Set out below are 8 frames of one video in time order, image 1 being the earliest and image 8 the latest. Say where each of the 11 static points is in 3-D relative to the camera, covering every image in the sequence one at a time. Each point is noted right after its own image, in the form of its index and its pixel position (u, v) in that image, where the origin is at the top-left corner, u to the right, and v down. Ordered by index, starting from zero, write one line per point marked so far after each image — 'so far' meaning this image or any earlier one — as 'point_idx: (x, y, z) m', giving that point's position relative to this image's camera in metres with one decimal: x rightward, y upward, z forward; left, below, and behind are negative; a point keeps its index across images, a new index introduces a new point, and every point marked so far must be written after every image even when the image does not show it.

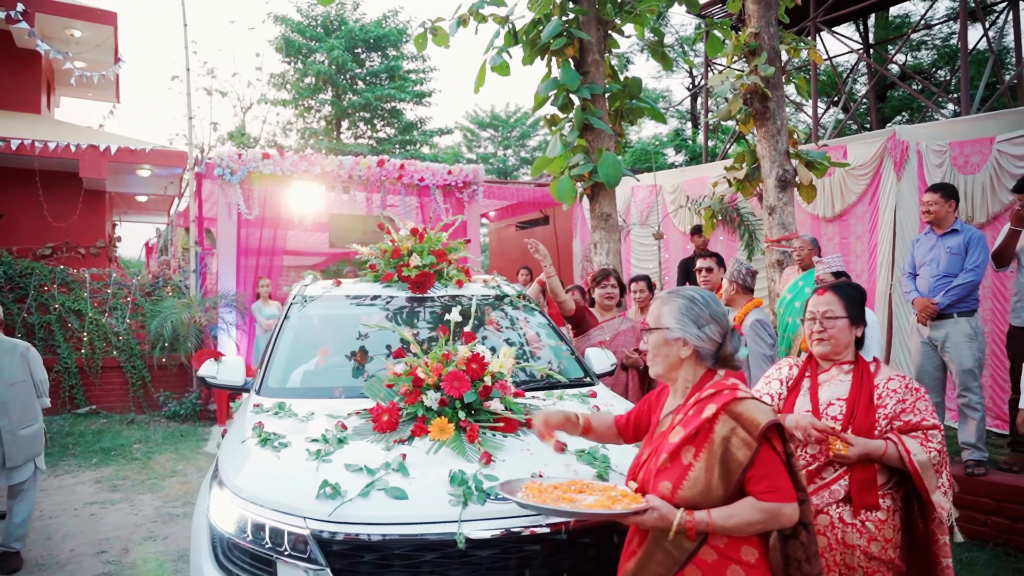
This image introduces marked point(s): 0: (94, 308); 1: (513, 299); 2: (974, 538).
0: (-5.1, -0.3, +8.4) m
1: (0.0, 0.0, +4.0) m
2: (+2.8, -1.5, +4.1) m
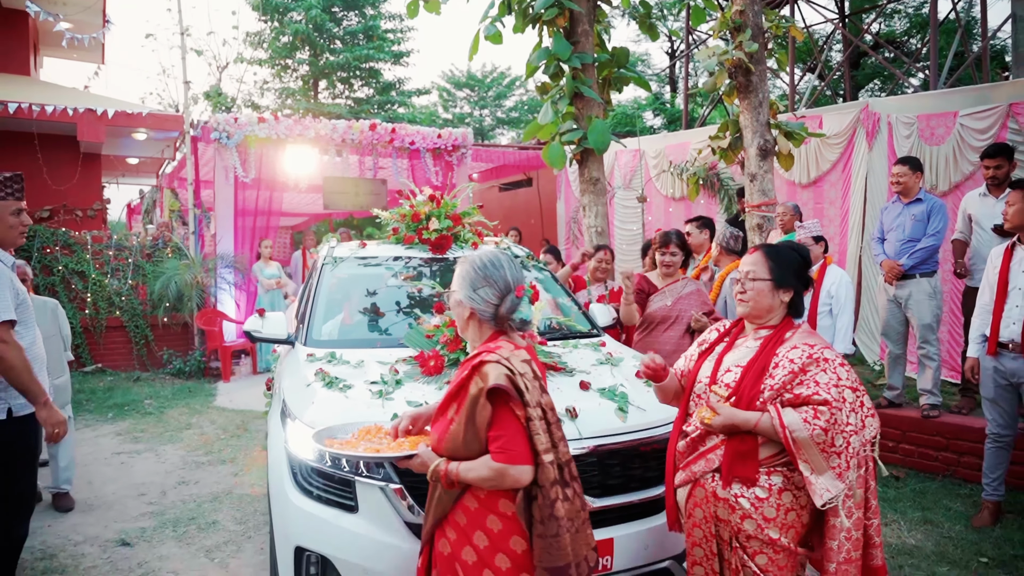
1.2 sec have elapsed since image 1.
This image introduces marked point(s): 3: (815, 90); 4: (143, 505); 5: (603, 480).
0: (-5.2, +0.2, +8.6) m
1: (+0.1, +0.2, +4.4) m
2: (+2.8, -1.2, +4.7) m
3: (+6.3, +4.1, +14.2) m
4: (-2.6, -1.5, +4.8) m
5: (+0.3, -0.7, +2.6) m
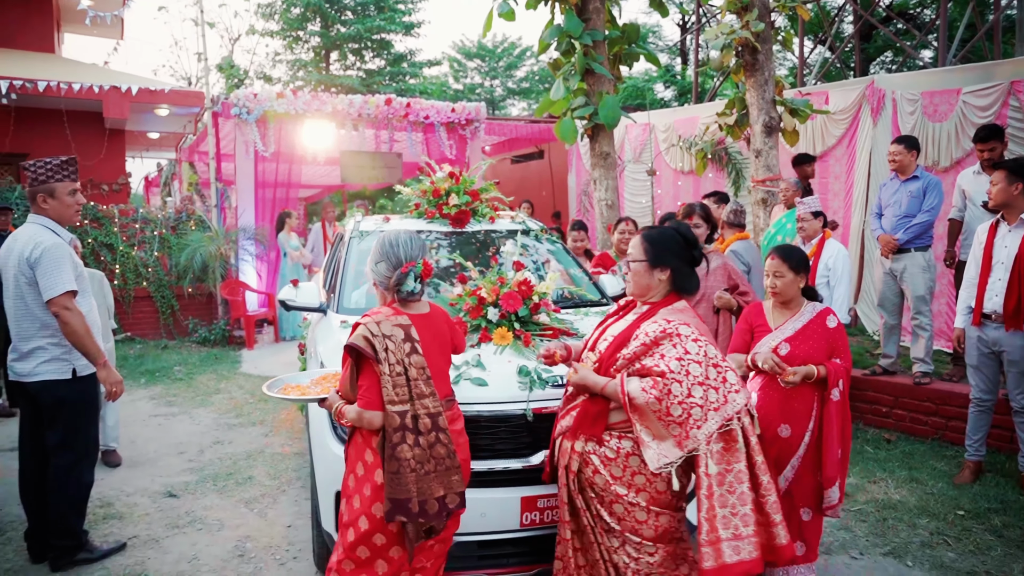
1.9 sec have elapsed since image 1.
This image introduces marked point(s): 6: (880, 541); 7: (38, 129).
0: (-5.1, +0.6, +9.0) m
1: (+0.2, +0.4, +4.7) m
2: (+2.9, -1.1, +5.0) m
3: (+6.5, +4.7, +14.2) m
4: (-2.5, -1.3, +5.2) m
5: (+0.4, -0.6, +2.9) m
6: (+1.9, -1.3, +3.6) m
7: (-6.7, +2.3, +9.7) m
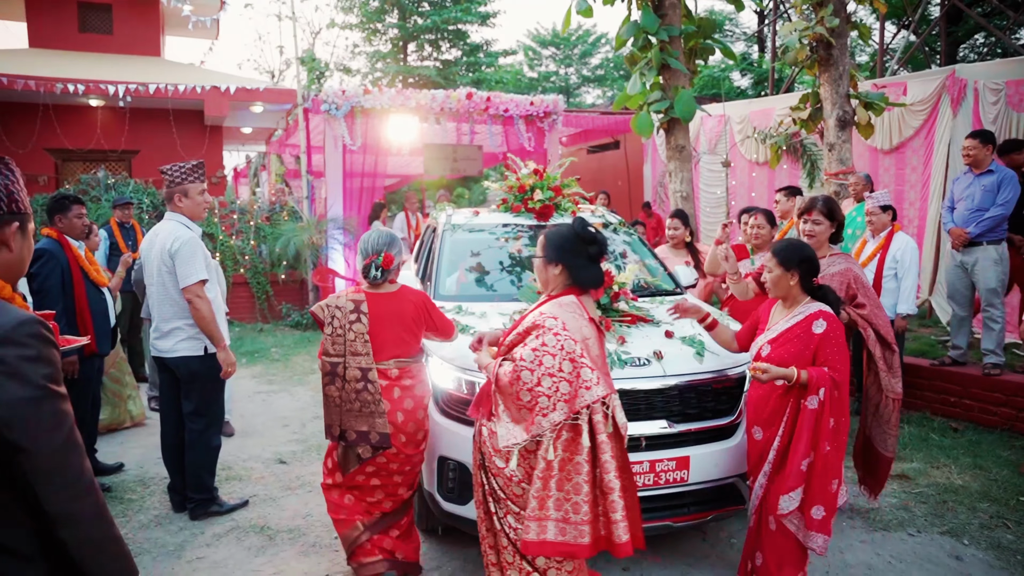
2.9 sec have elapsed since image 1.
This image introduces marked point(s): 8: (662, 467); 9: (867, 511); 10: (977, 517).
0: (-4.1, +0.8, +9.7) m
1: (+0.8, +0.5, +5.0) m
2: (+3.5, -1.0, +5.0) m
3: (+8.0, +4.9, +13.8) m
4: (-1.9, -1.2, +5.8) m
5: (+0.8, -0.6, +3.2) m
6: (+2.4, -1.3, +3.8) m
7: (-5.6, +2.5, +10.6) m
8: (+0.7, -0.8, +3.1) m
9: (+2.1, -1.3, +4.0) m
10: (+2.6, -1.3, +3.8) m
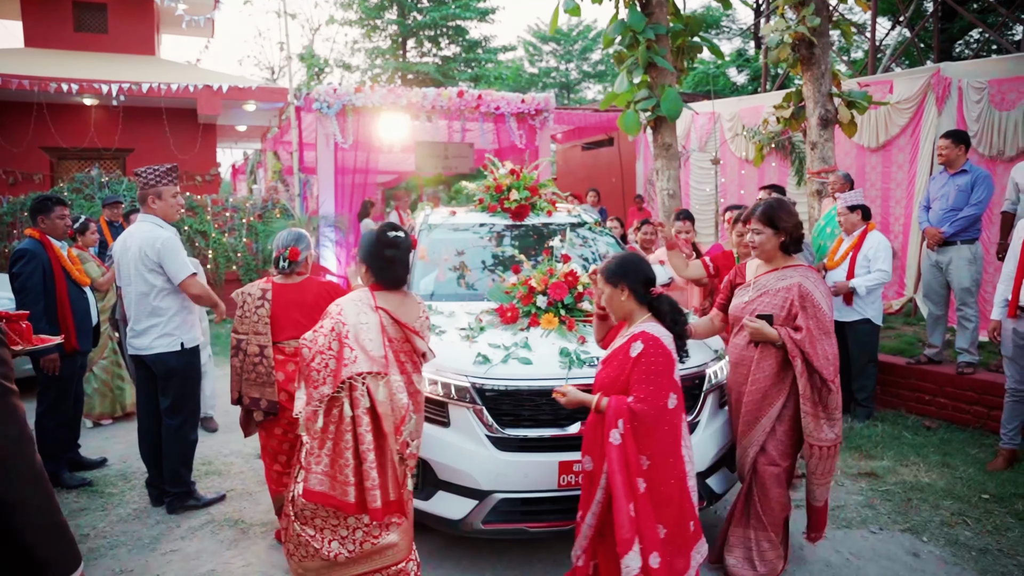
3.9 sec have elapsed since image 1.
0: (-4.2, +0.8, +9.8) m
1: (+0.6, +0.5, +5.1) m
2: (+3.3, -1.0, +5.1) m
3: (+7.8, +4.9, +13.8) m
4: (-2.0, -1.2, +5.9) m
5: (+0.6, -0.6, +3.3) m
6: (+2.2, -1.3, +3.8) m
7: (-5.8, +2.6, +10.7) m
8: (+0.5, -0.8, +3.2) m
9: (+1.9, -1.3, +4.0) m
10: (+2.4, -1.3, +3.8) m
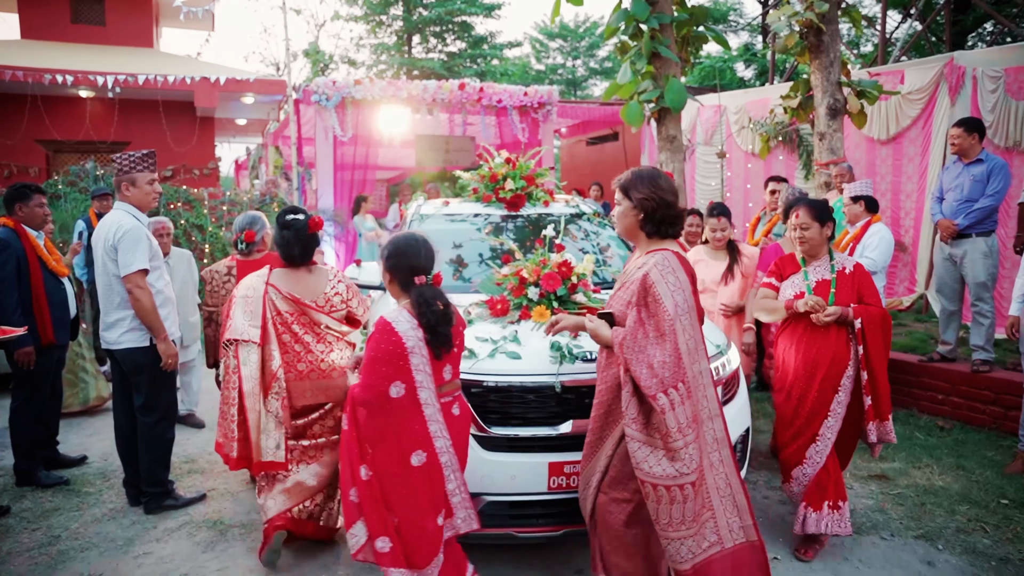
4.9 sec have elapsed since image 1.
0: (-4.2, +0.9, +9.7) m
1: (+0.5, +0.5, +4.9) m
2: (+3.3, -1.0, +4.9) m
3: (+7.9, +5.0, +13.5) m
4: (-2.1, -1.1, +5.7) m
5: (+0.6, -0.5, +3.1) m
6: (+2.1, -1.3, +3.6) m
7: (-5.7, +2.6, +10.5) m
8: (+0.4, -0.8, +3.0) m
9: (+1.8, -1.3, +3.8) m
10: (+2.4, -1.2, +3.6) m
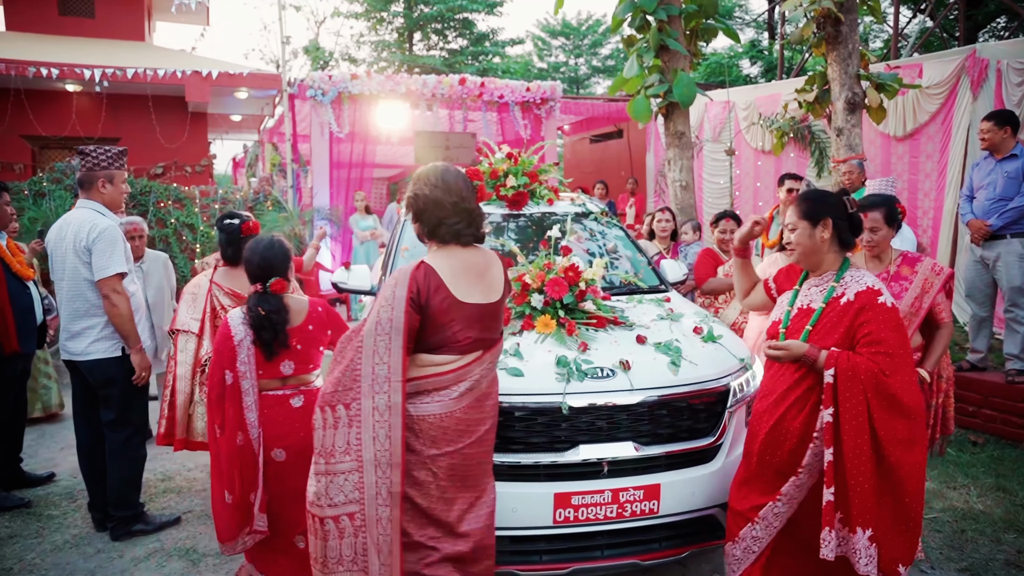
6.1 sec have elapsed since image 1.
0: (-4.2, +0.9, +9.4) m
1: (+0.6, +0.5, +4.5) m
2: (+3.3, -1.0, +4.5) m
3: (+8.0, +4.9, +13.1) m
4: (-2.1, -1.2, +5.4) m
5: (+0.6, -0.6, +2.7) m
6: (+2.1, -1.3, +3.3) m
7: (-5.7, +2.6, +10.2) m
8: (+0.4, -0.8, +2.6) m
9: (+1.8, -1.3, +3.5) m
10: (+2.4, -1.3, +3.3) m
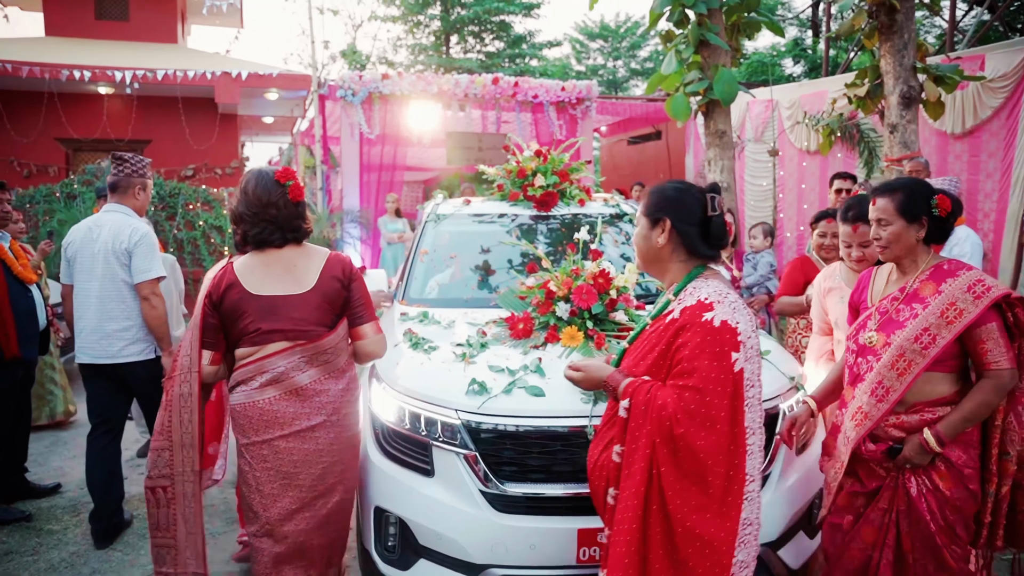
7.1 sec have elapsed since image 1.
0: (-3.8, +0.9, +9.3) m
1: (+0.7, +0.4, +4.2) m
2: (+3.4, -1.1, +4.0) m
3: (+8.6, +4.8, +12.4) m
4: (-1.9, -1.2, +5.2) m
5: (+0.6, -0.6, +2.4) m
6: (+2.2, -1.3, +2.9) m
7: (-5.2, +2.6, +10.2) m
8: (+0.5, -0.8, +2.3) m
9: (+1.9, -1.3, +3.1) m
10: (+2.4, -1.3, +2.9) m
